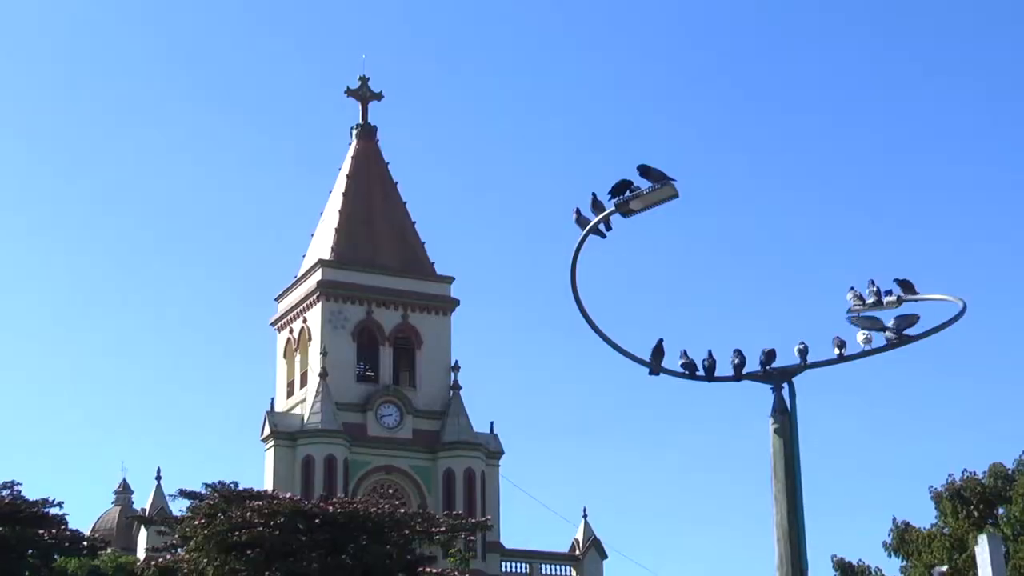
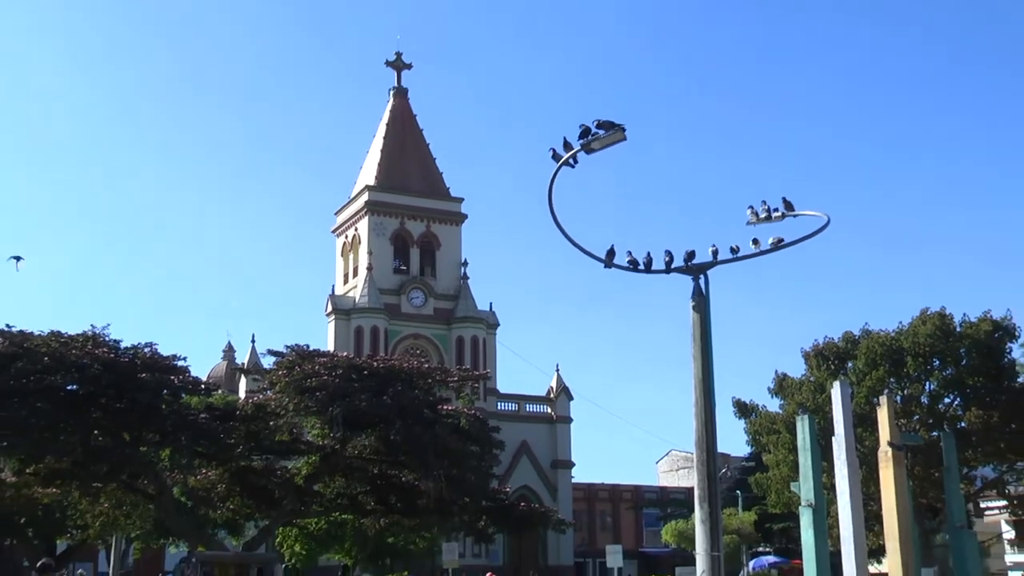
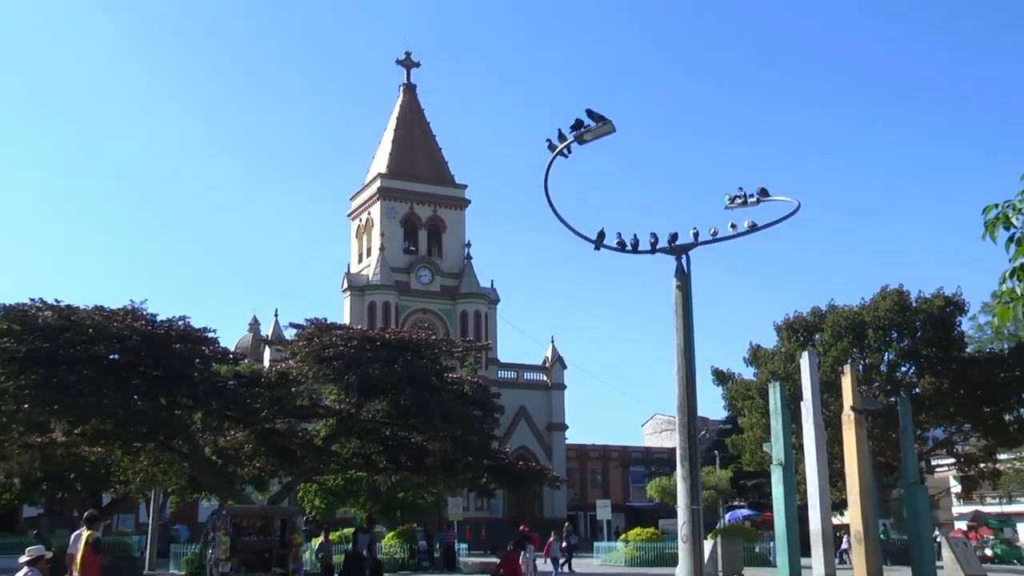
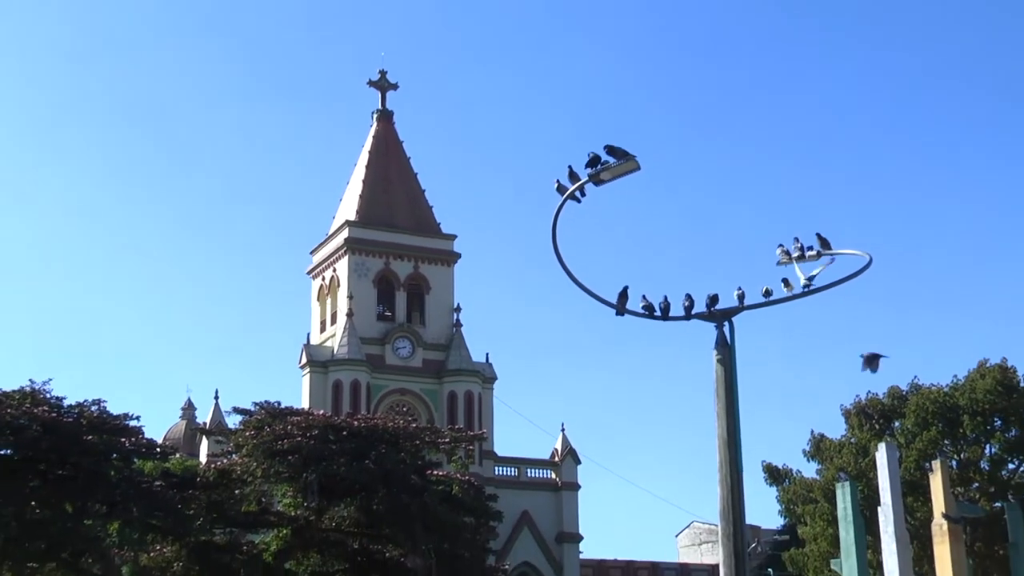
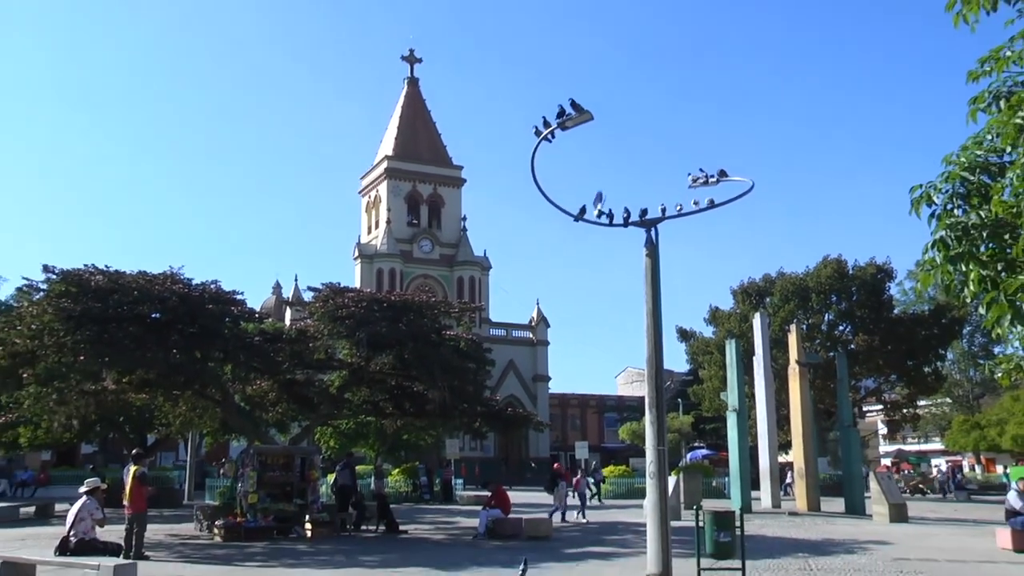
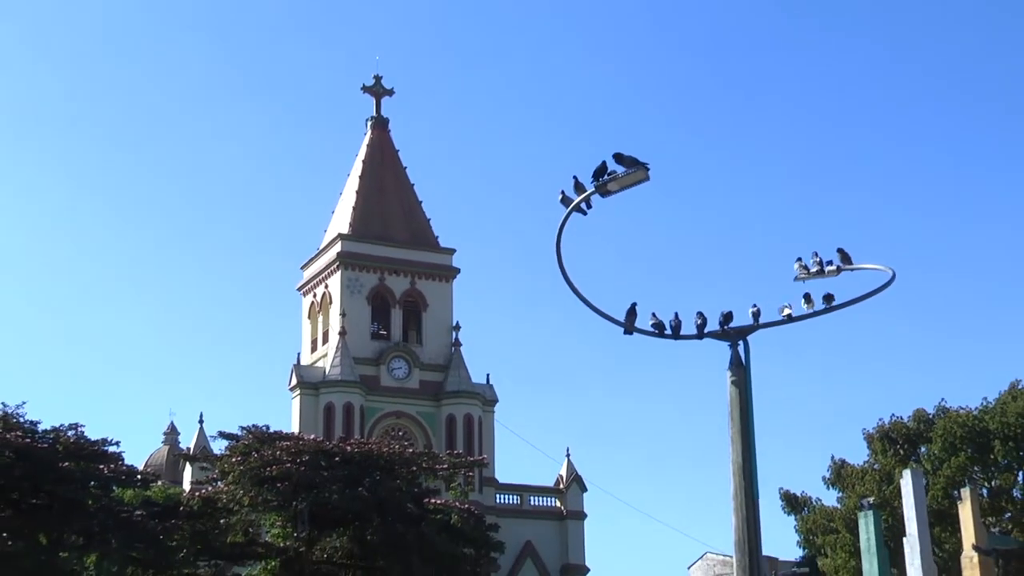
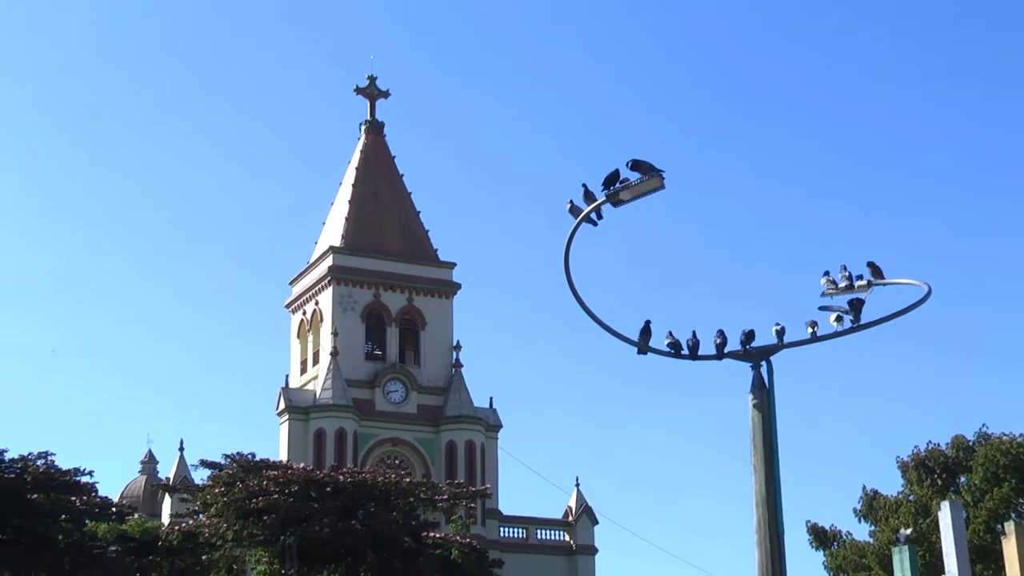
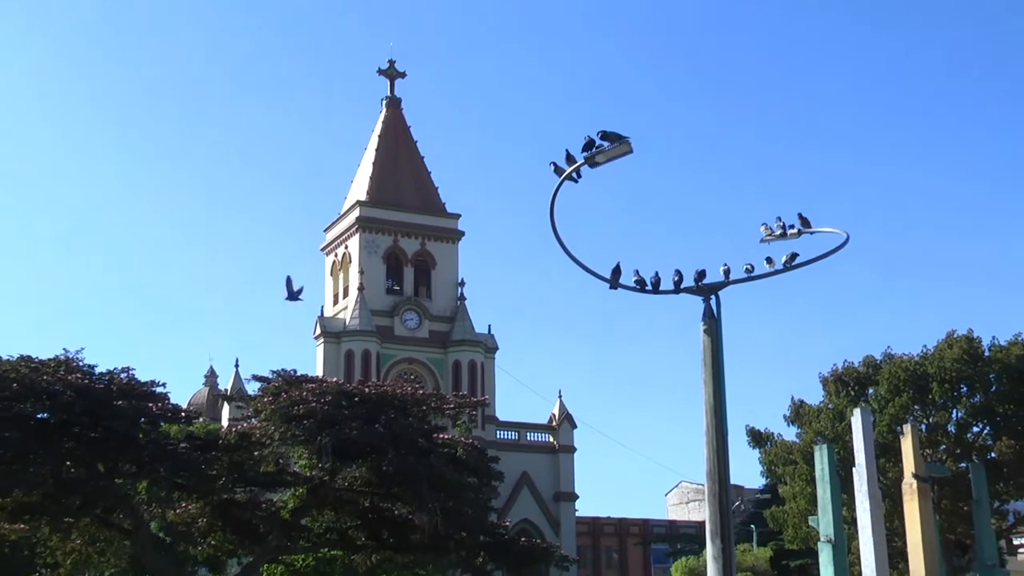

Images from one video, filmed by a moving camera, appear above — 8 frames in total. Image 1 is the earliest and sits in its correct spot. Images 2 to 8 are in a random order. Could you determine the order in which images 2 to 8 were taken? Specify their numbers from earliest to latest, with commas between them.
7, 6, 4, 8, 2, 3, 5
